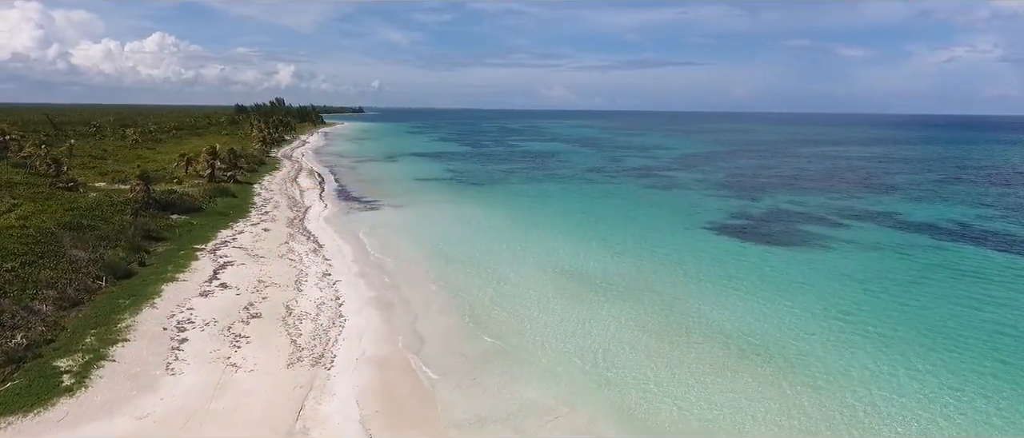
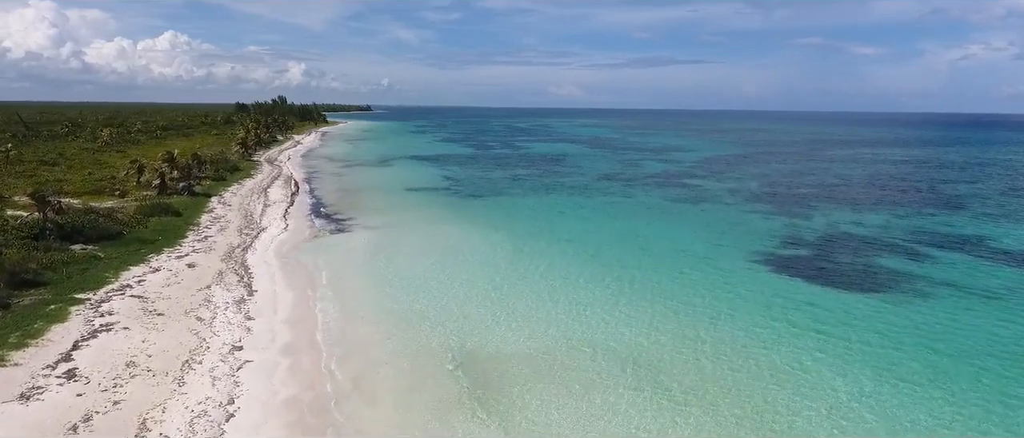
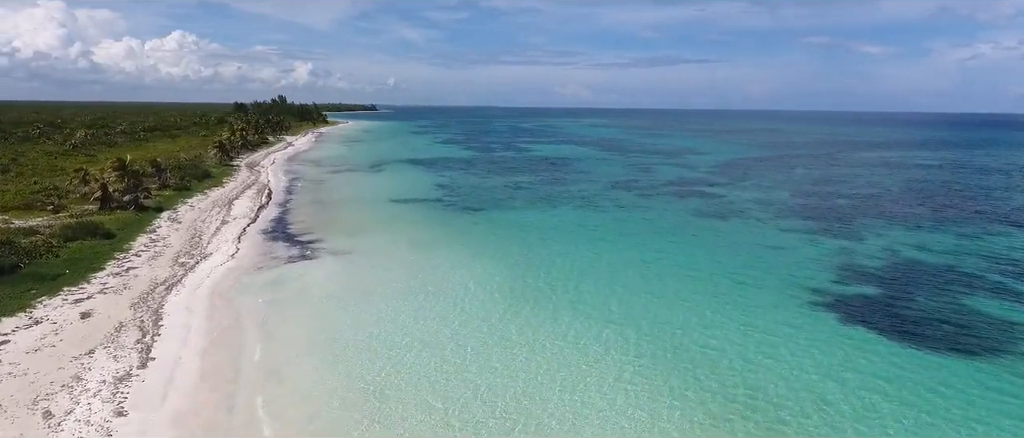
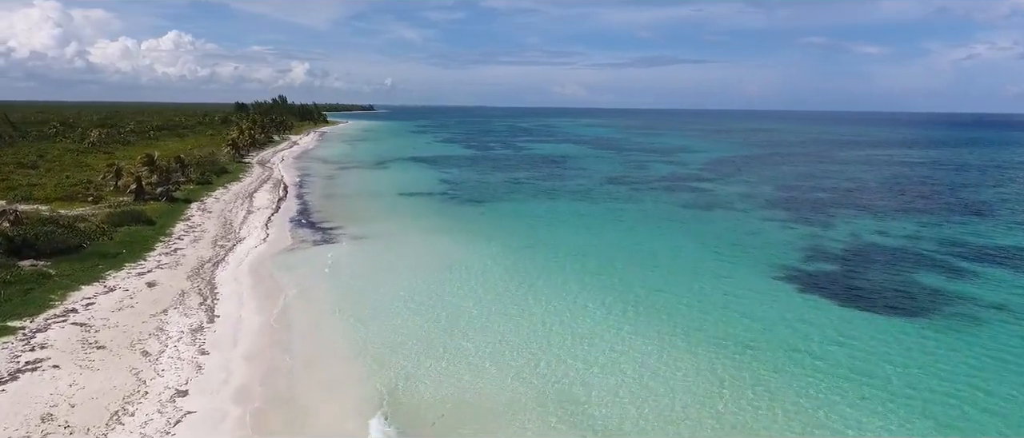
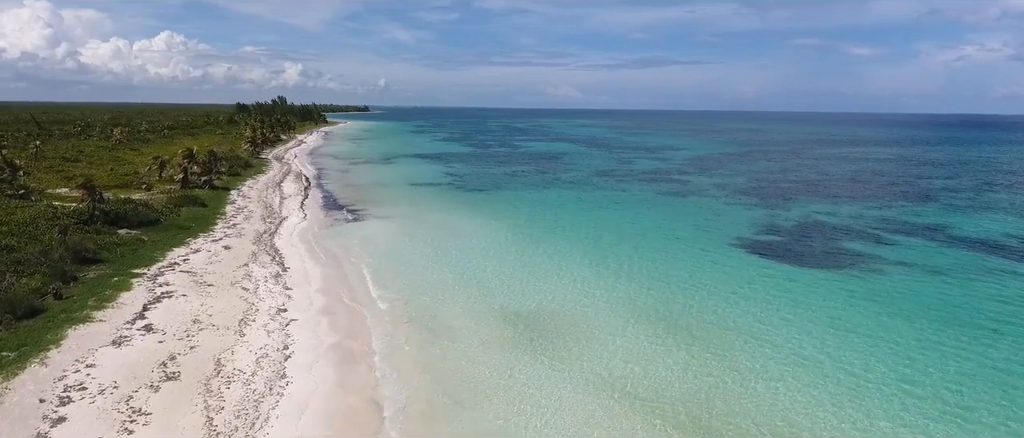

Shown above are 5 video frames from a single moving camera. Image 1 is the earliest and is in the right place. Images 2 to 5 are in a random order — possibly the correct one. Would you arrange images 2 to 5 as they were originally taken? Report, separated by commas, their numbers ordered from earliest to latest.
5, 2, 4, 3
